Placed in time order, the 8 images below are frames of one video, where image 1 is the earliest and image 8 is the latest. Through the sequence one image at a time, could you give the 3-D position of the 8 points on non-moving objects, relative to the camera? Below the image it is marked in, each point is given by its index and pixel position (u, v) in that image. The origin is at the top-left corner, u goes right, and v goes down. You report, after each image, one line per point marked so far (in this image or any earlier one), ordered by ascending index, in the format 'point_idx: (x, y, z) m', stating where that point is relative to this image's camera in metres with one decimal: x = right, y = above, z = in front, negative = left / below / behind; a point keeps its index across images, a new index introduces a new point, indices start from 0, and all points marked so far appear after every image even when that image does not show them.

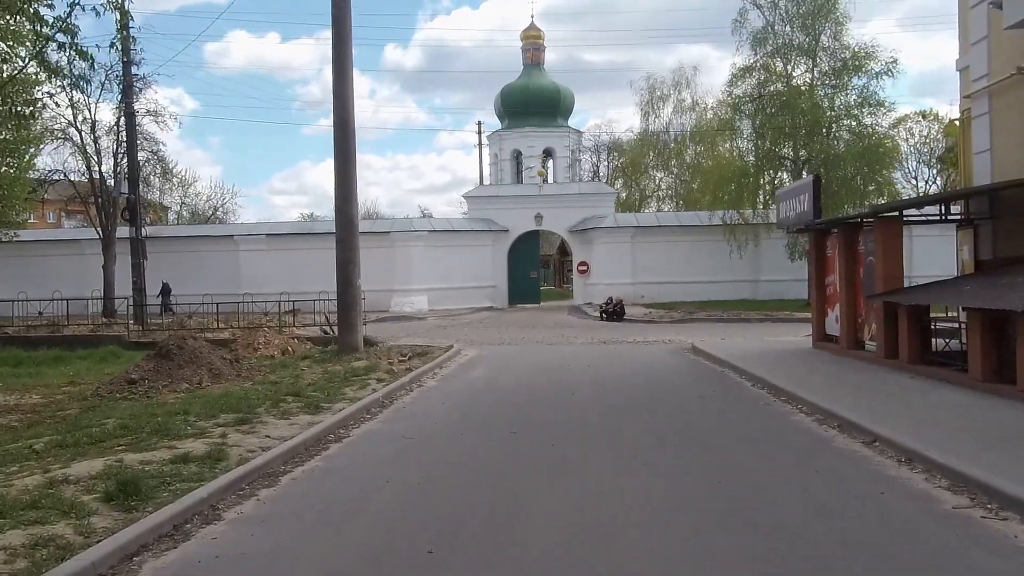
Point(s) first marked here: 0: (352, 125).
0: (-3.0, +3.0, +16.4) m
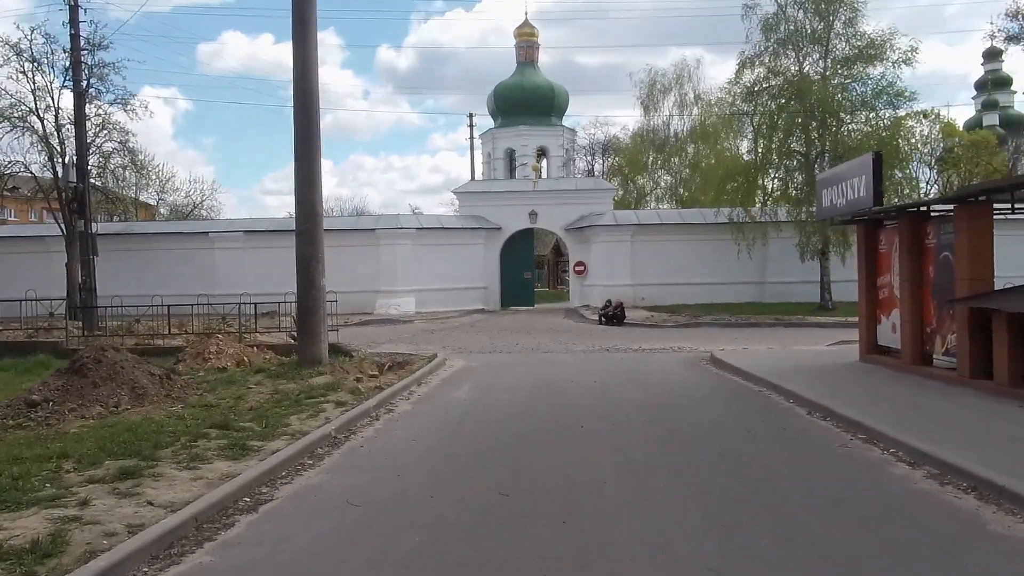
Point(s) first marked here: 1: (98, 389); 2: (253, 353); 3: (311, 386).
0: (-3.1, +3.0, +13.8) m
1: (-5.2, -1.3, +11.1) m
2: (-4.7, -1.2, +16.1) m
3: (-2.7, -1.3, +11.7) m
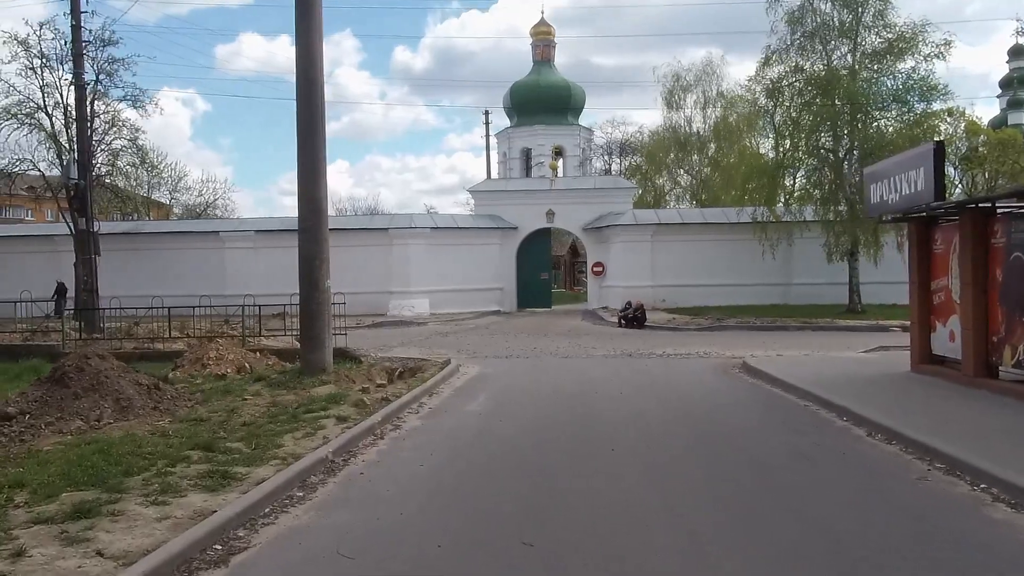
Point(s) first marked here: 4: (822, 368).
0: (-2.8, +3.0, +12.8) m
1: (-5.0, -1.3, +10.1) m
2: (-4.4, -1.2, +15.1) m
3: (-2.4, -1.3, +10.7) m
4: (+5.2, -1.4, +14.7) m
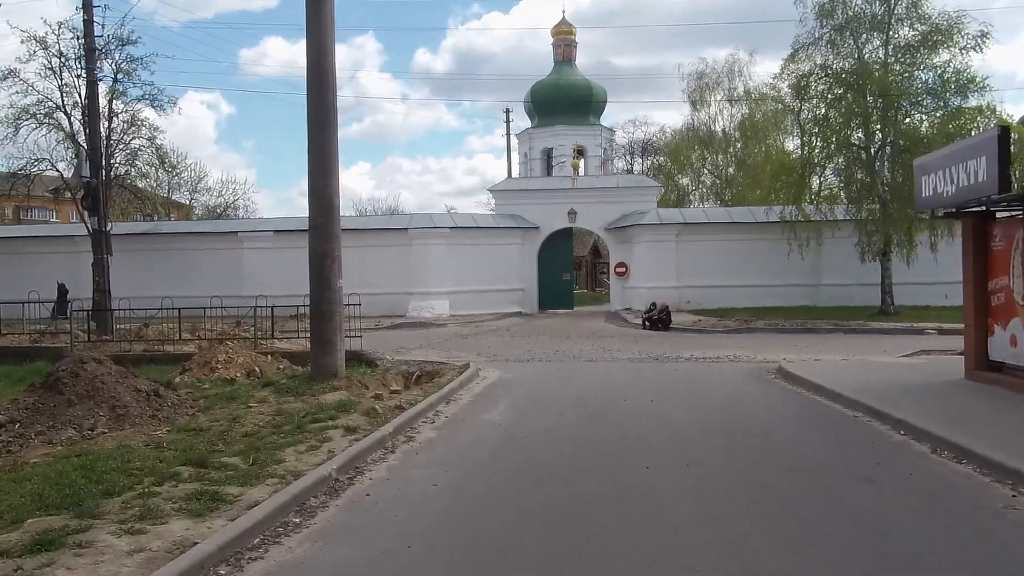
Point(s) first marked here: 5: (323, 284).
0: (-2.5, +3.0, +12.1) m
1: (-4.7, -1.3, +9.5) m
2: (-4.1, -1.2, +14.5) m
3: (-2.2, -1.3, +10.0) m
4: (+5.6, -1.4, +13.8) m
5: (-2.6, 0.0, +12.0) m
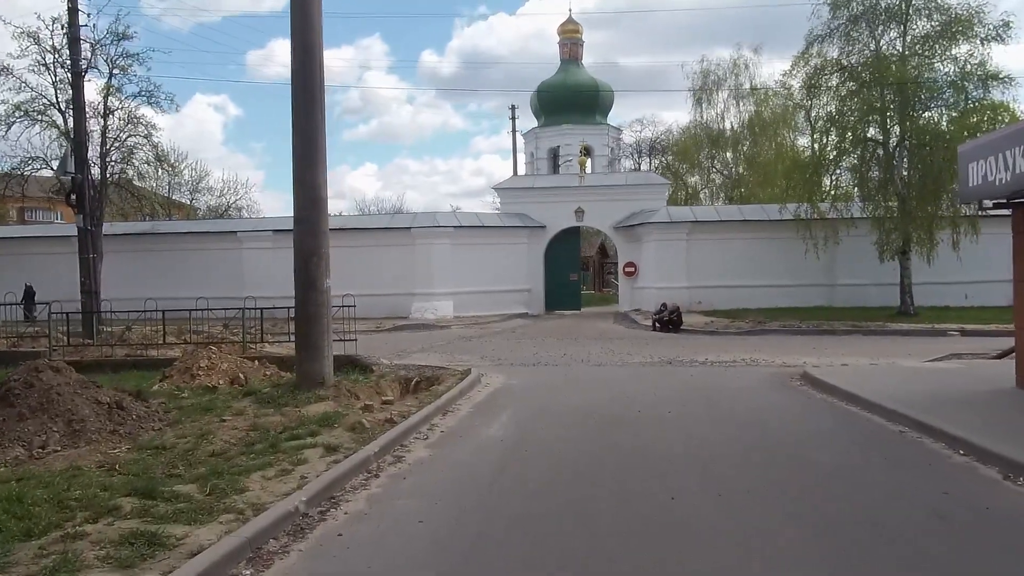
0: (-2.5, +3.0, +11.1) m
1: (-4.7, -1.3, +8.5) m
2: (-4.0, -1.2, +13.5) m
3: (-2.2, -1.3, +8.9) m
4: (+5.6, -1.4, +12.7) m
5: (-2.5, 0.0, +11.0) m
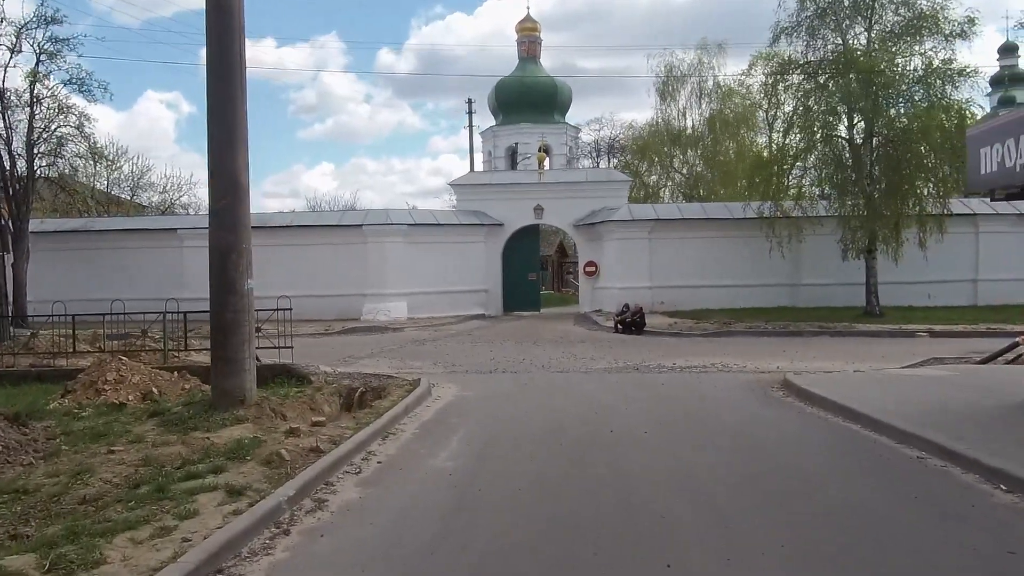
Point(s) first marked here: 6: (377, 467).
0: (-3.0, +3.0, +9.5) m
1: (-5.1, -1.3, +6.8) m
2: (-4.6, -1.3, +11.8) m
3: (-2.6, -1.4, +7.4) m
4: (+5.0, -1.4, +11.5) m
5: (-3.0, 0.0, +9.4) m
6: (-1.2, -1.5, +7.5) m
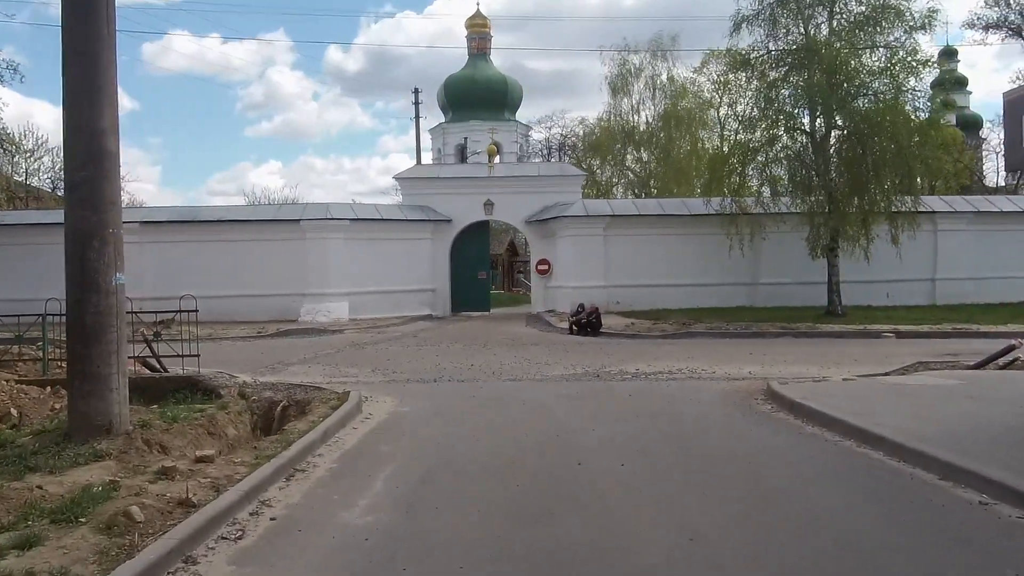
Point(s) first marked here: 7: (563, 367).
0: (-3.5, +3.0, +7.5) m
1: (-5.4, -1.3, +4.6) m
2: (-5.2, -1.2, +9.7) m
3: (-2.9, -1.3, +5.4) m
4: (+4.4, -1.4, +9.9) m
5: (-3.5, 0.0, +7.3) m
6: (-1.5, -1.5, +5.6) m
7: (+1.0, -1.6, +17.4) m
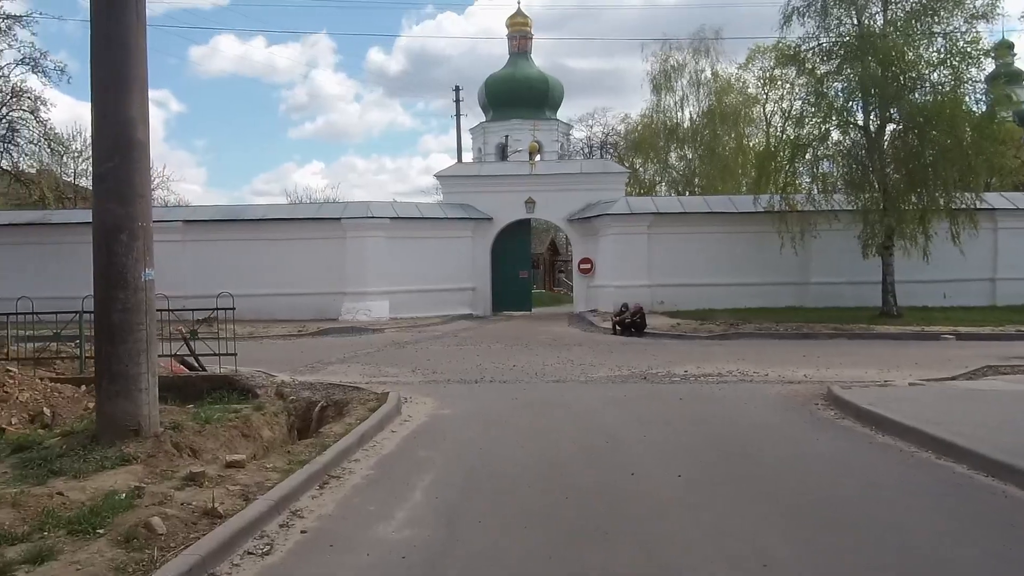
0: (-3.1, +3.0, +7.2) m
1: (-5.2, -1.3, +4.4) m
2: (-4.8, -1.2, +9.4) m
3: (-2.7, -1.3, +5.0) m
4: (+4.9, -1.3, +9.2) m
5: (-3.1, +0.1, +7.0) m
6: (-1.2, -1.5, +5.2) m
7: (+1.8, -1.5, +16.8) m
